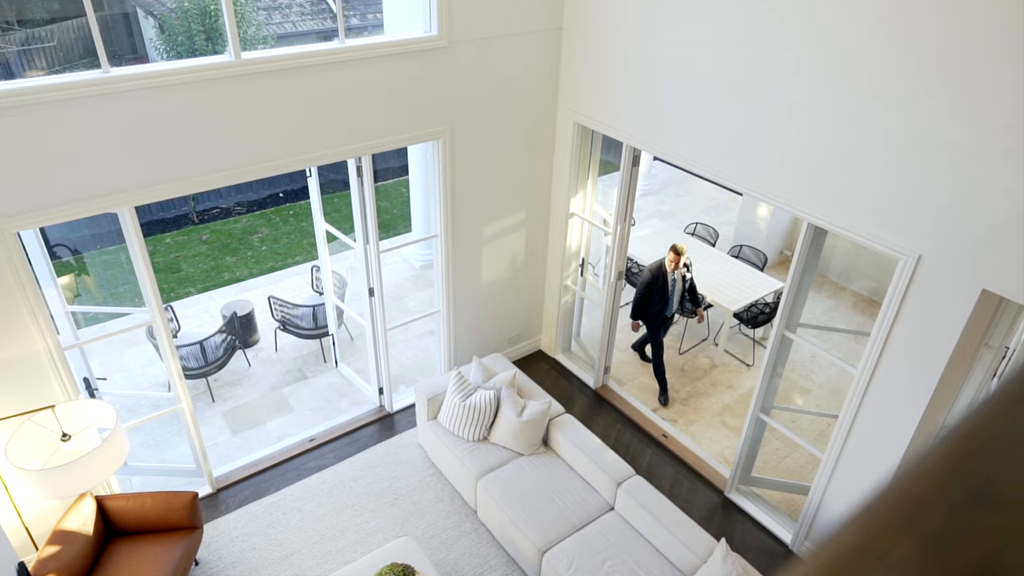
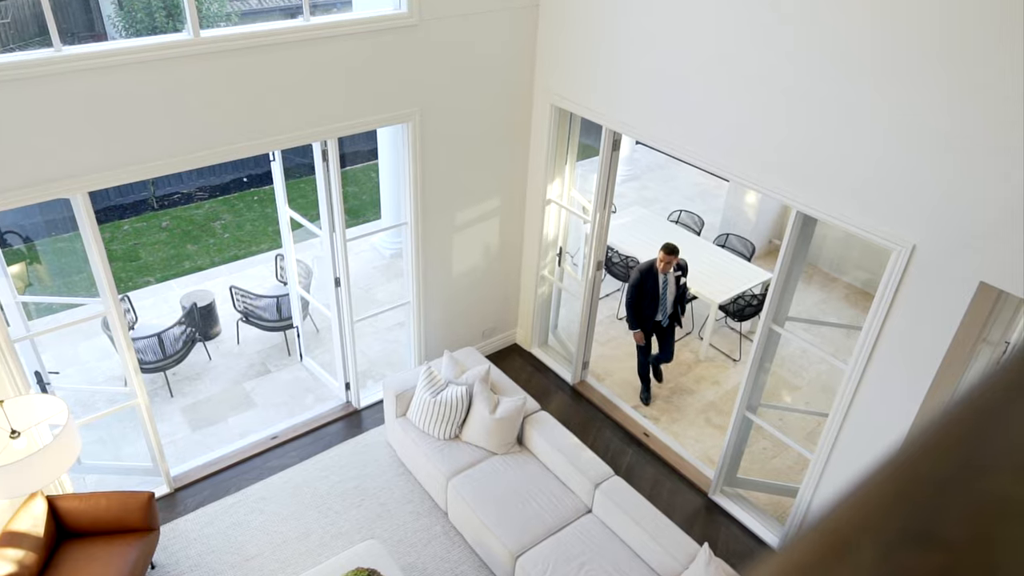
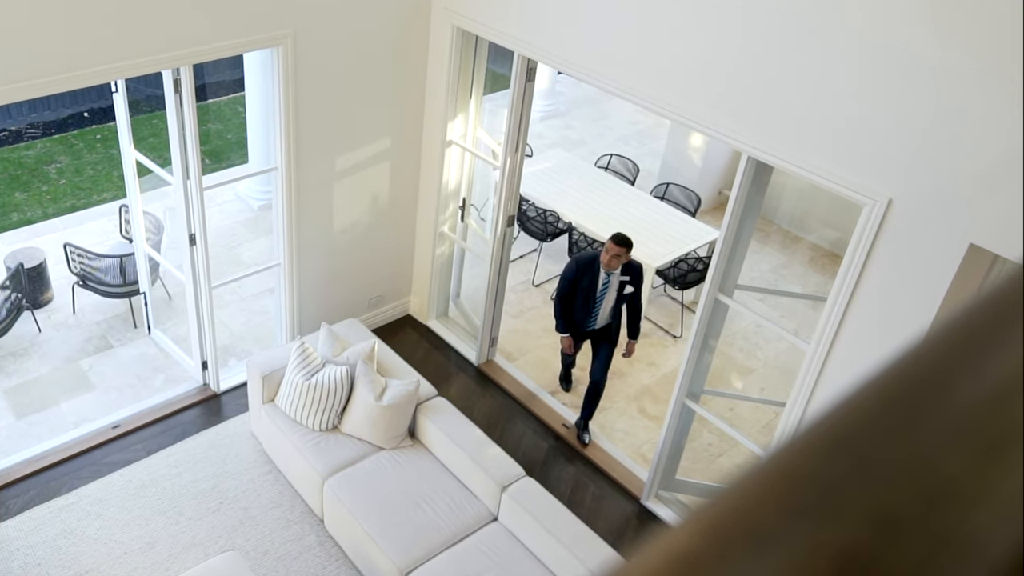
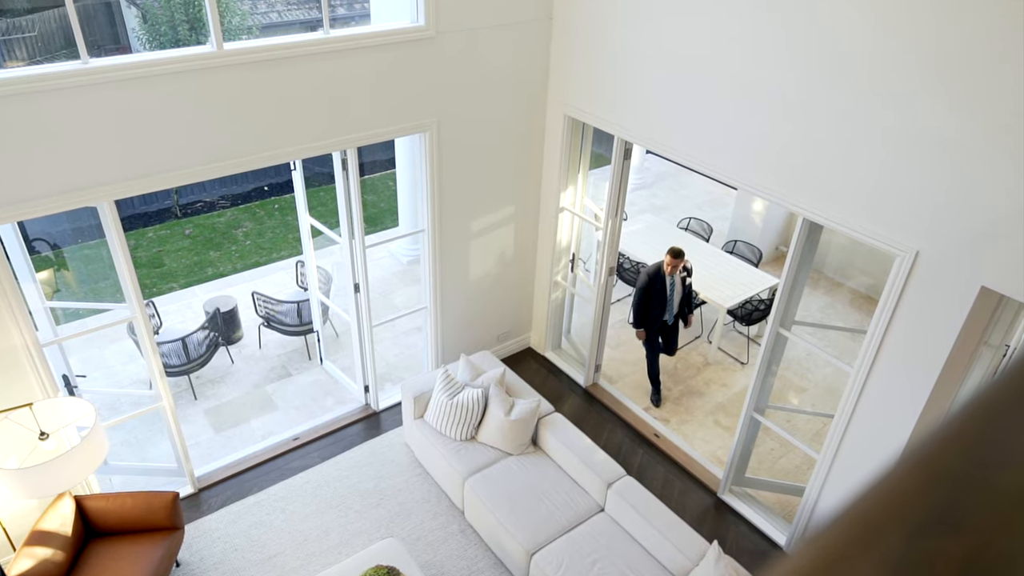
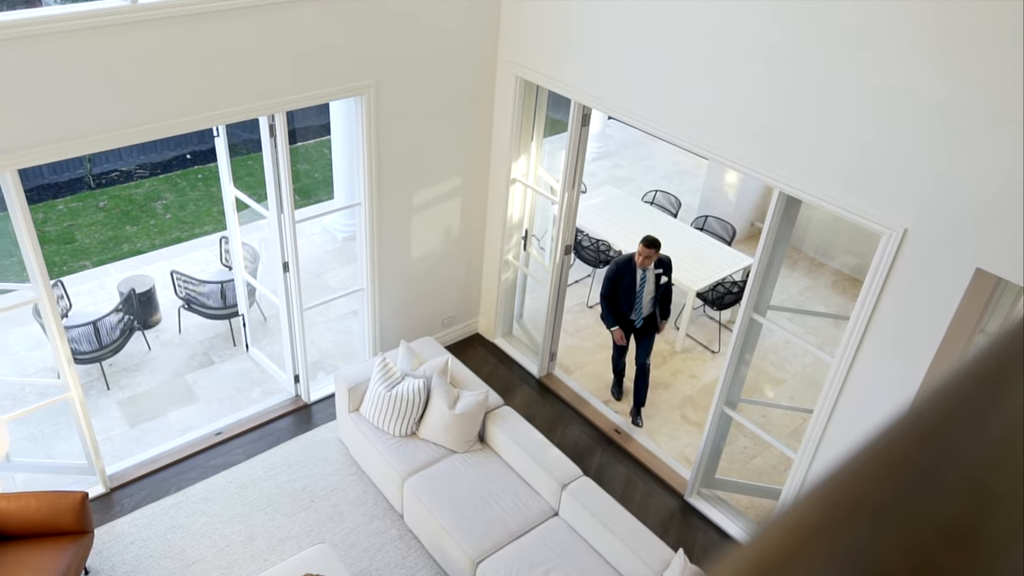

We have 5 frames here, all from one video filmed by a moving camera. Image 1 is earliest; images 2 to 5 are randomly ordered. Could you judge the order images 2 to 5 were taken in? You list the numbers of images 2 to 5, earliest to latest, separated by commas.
4, 2, 5, 3
